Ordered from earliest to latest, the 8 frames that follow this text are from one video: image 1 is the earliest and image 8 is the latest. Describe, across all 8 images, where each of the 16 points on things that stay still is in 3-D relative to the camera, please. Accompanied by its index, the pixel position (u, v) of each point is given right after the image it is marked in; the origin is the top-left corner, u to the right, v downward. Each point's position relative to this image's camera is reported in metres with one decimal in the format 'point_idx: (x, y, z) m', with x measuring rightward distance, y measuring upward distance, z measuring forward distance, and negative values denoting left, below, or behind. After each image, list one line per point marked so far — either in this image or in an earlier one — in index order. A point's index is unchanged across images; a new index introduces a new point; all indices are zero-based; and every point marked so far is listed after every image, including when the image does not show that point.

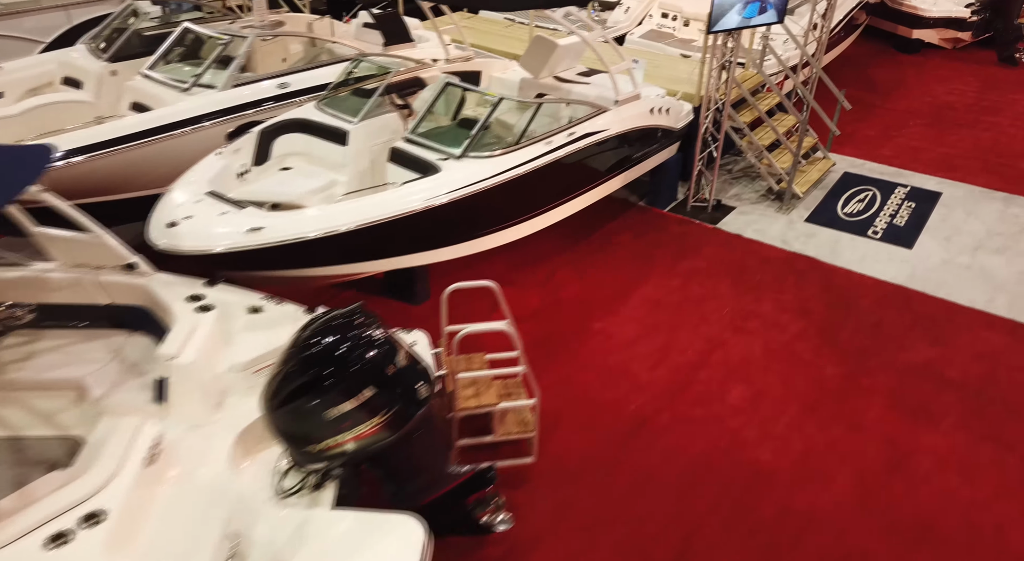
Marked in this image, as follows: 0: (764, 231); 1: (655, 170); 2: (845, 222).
0: (+1.6, +0.3, +4.3) m
1: (+0.9, +0.7, +4.5) m
2: (+2.1, +0.4, +4.4) m
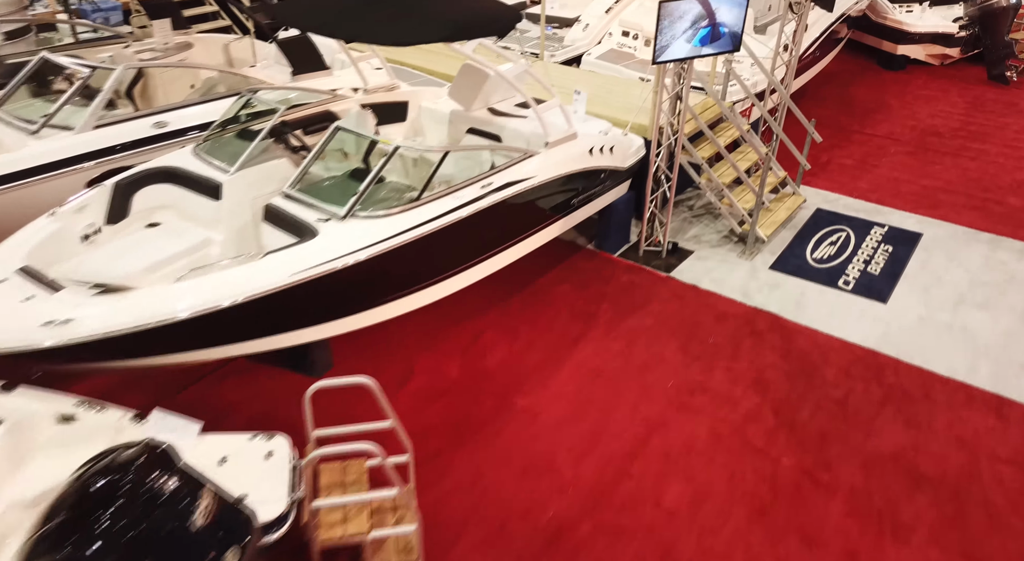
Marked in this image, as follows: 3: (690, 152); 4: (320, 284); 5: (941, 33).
0: (+1.2, 0.0, +3.8) m
1: (+0.5, +0.4, +4.0) m
2: (+1.7, +0.1, +3.9) m
3: (+1.1, +0.8, +4.0) m
4: (-0.7, 0.0, +2.5) m
5: (+4.3, +2.5, +6.7) m
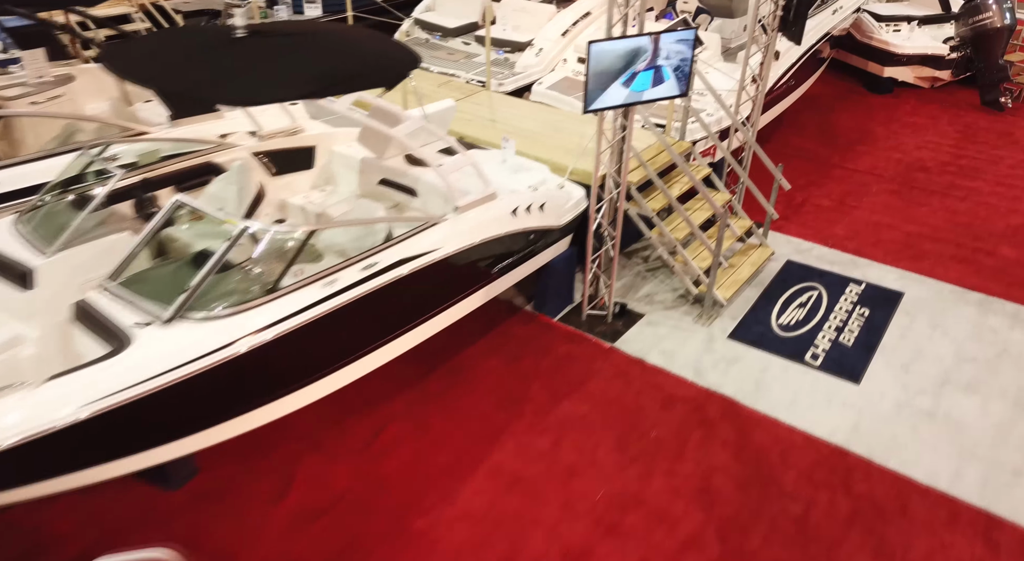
0: (+0.8, -0.4, +3.4) m
1: (+0.2, +0.1, +3.5) m
2: (+1.3, -0.3, +3.4) m
3: (+0.7, +0.4, +3.5) m
4: (-1.1, -0.4, +2.0) m
5: (+3.9, +2.1, +6.2) m
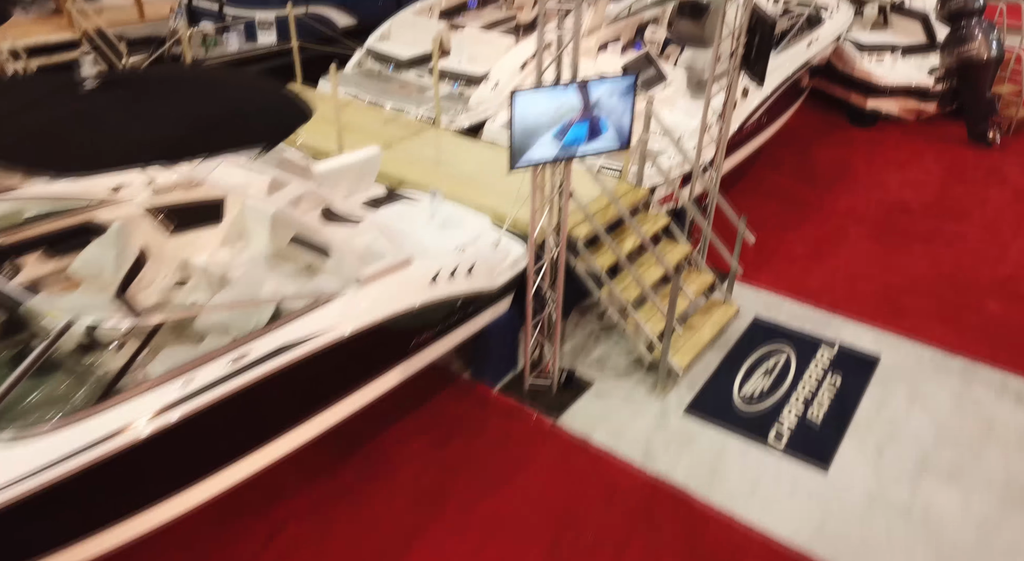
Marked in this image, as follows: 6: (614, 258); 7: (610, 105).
0: (+0.5, -0.7, +3.0) m
1: (-0.2, -0.3, +3.2) m
2: (+1.0, -0.6, +3.1) m
3: (+0.4, +0.1, +3.2) m
4: (-1.4, -0.6, +1.7) m
5: (+3.5, +1.7, +5.9) m
6: (+0.5, +0.1, +3.3) m
7: (+0.3, +0.7, +2.5) m
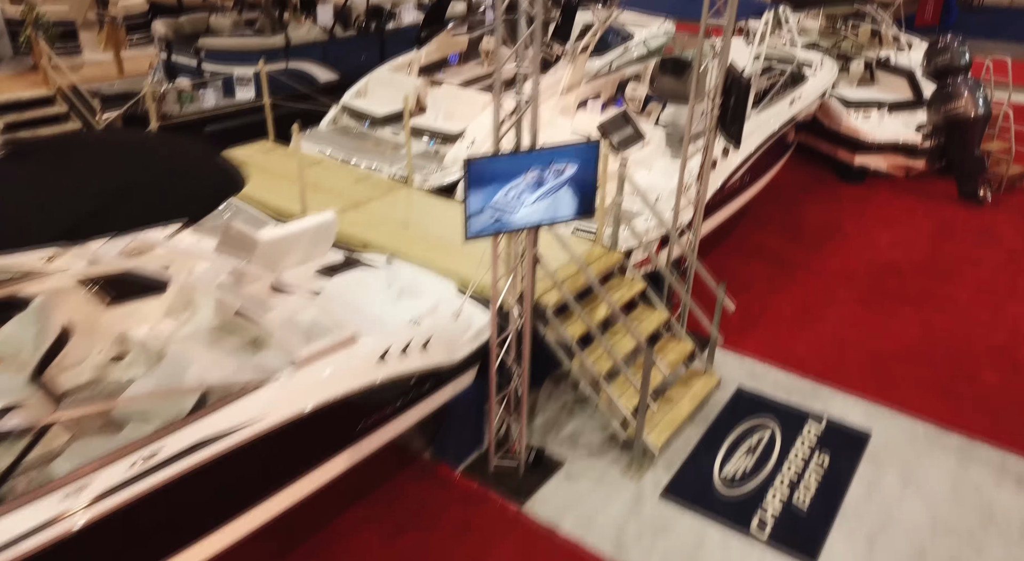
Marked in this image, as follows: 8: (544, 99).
0: (+0.3, -1.0, +2.8) m
1: (-0.3, -0.6, +3.0) m
2: (+0.9, -0.9, +2.9) m
3: (+0.2, -0.2, +3.0) m
4: (-1.6, -0.8, +1.5) m
5: (+3.4, +1.2, +5.8) m
6: (+0.3, -0.2, +3.1) m
7: (+0.2, +0.4, +2.4) m
8: (+0.2, +1.3, +4.7) m
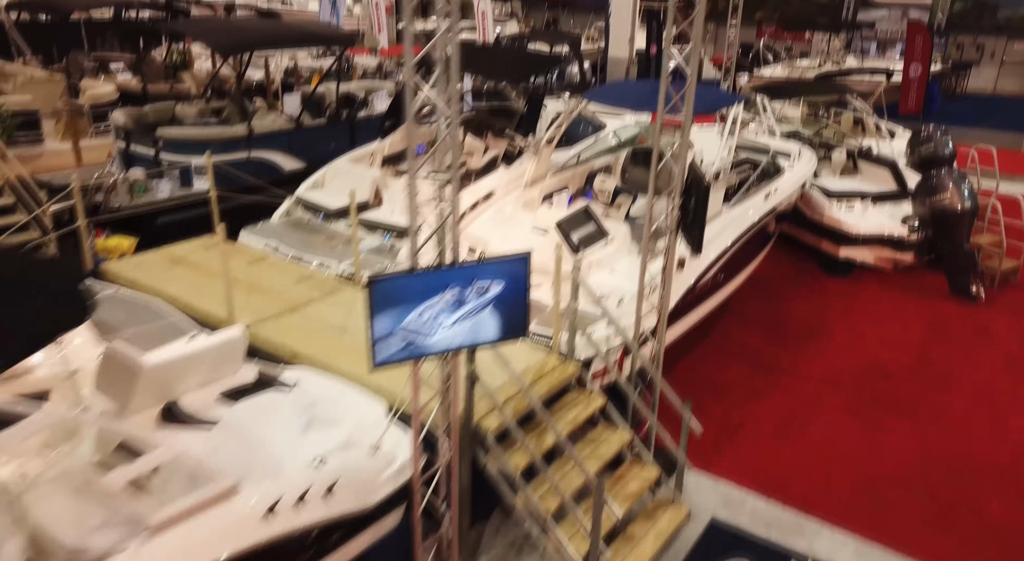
0: (+0.1, -1.4, +2.3) m
1: (-0.6, -1.0, +2.5) m
2: (+0.6, -1.4, +2.4) m
3: (-0.1, -0.7, +2.6) m
4: (-1.8, -1.2, +1.0) m
5: (+3.1, +0.4, +5.6) m
6: (+0.1, -0.7, +2.7) m
7: (-0.1, 0.0, +2.1) m
8: (0.0, +0.6, +4.5) m
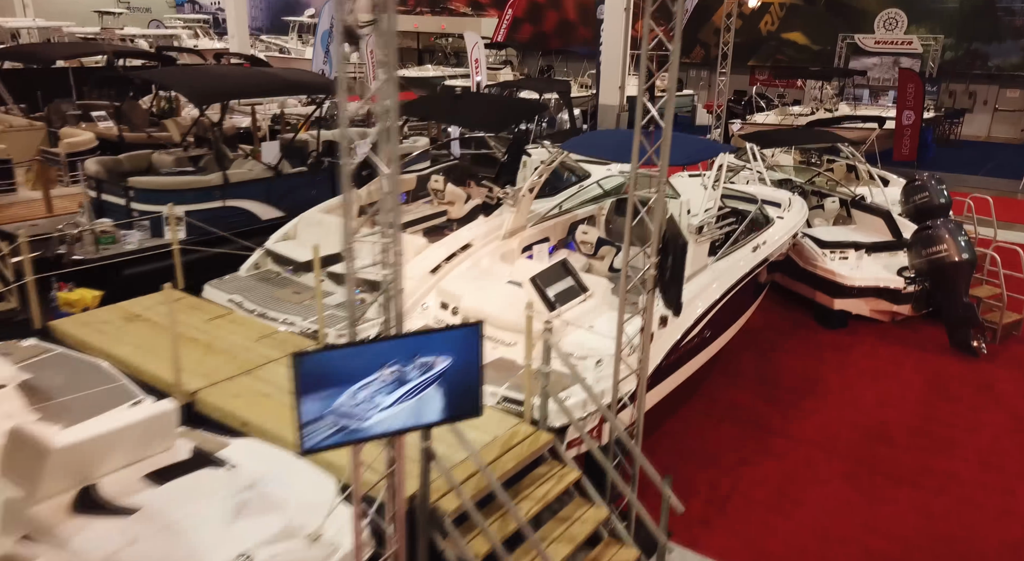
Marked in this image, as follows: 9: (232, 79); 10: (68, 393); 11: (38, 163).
0: (-0.1, -1.6, +2.0) m
1: (-0.7, -1.3, +2.3) m
2: (+0.5, -1.6, +2.1) m
3: (-0.2, -0.9, +2.4) m
4: (-2.0, -1.3, +0.7) m
5: (+3.0, 0.0, +5.4) m
6: (-0.1, -0.9, +2.5) m
7: (-0.2, -0.2, +1.9) m
8: (-0.2, +0.2, +4.3) m
9: (-2.4, +1.7, +5.9) m
10: (-1.9, -0.5, +3.0) m
11: (-3.9, +1.0, +5.6) m
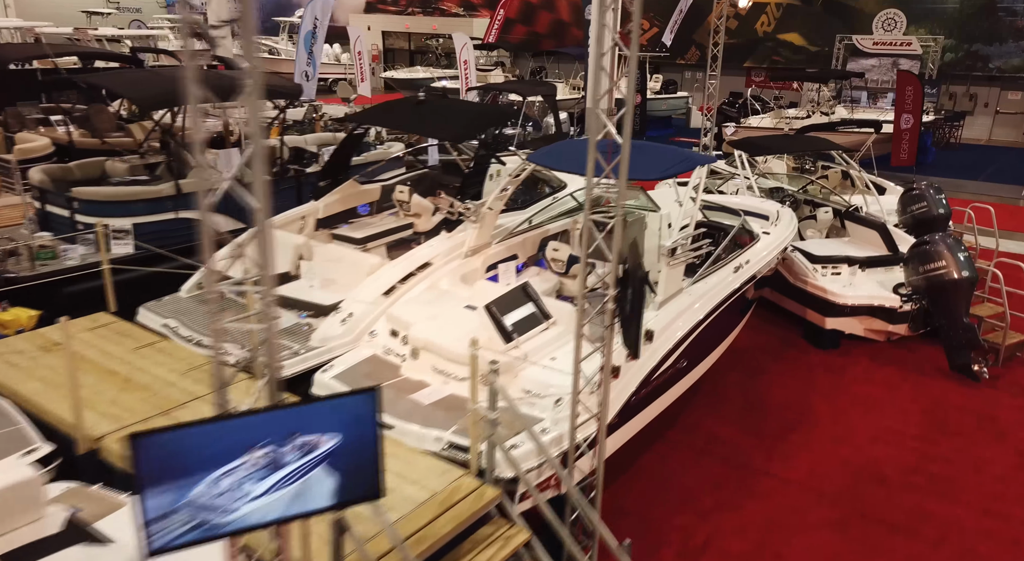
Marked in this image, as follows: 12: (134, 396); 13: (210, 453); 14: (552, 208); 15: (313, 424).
0: (-0.3, -1.8, +1.7) m
1: (-1.0, -1.4, +1.9) m
2: (+0.2, -1.7, +1.8) m
3: (-0.4, -1.1, +2.0) m
4: (-2.2, -1.4, +0.4) m
5: (+2.8, -0.2, +5.1) m
6: (-0.3, -1.1, +2.1) m
7: (-0.4, -0.4, +1.5) m
8: (-0.4, +0.1, +4.0) m
9: (-2.6, +1.6, +5.5) m
10: (-2.2, -0.6, +2.6) m
11: (-4.1, +0.9, +5.3) m
12: (-1.7, -0.5, +3.0) m
13: (-0.6, -0.4, +1.4) m
14: (+0.3, +0.5, +4.7) m
15: (-0.4, -0.3, +1.5) m
